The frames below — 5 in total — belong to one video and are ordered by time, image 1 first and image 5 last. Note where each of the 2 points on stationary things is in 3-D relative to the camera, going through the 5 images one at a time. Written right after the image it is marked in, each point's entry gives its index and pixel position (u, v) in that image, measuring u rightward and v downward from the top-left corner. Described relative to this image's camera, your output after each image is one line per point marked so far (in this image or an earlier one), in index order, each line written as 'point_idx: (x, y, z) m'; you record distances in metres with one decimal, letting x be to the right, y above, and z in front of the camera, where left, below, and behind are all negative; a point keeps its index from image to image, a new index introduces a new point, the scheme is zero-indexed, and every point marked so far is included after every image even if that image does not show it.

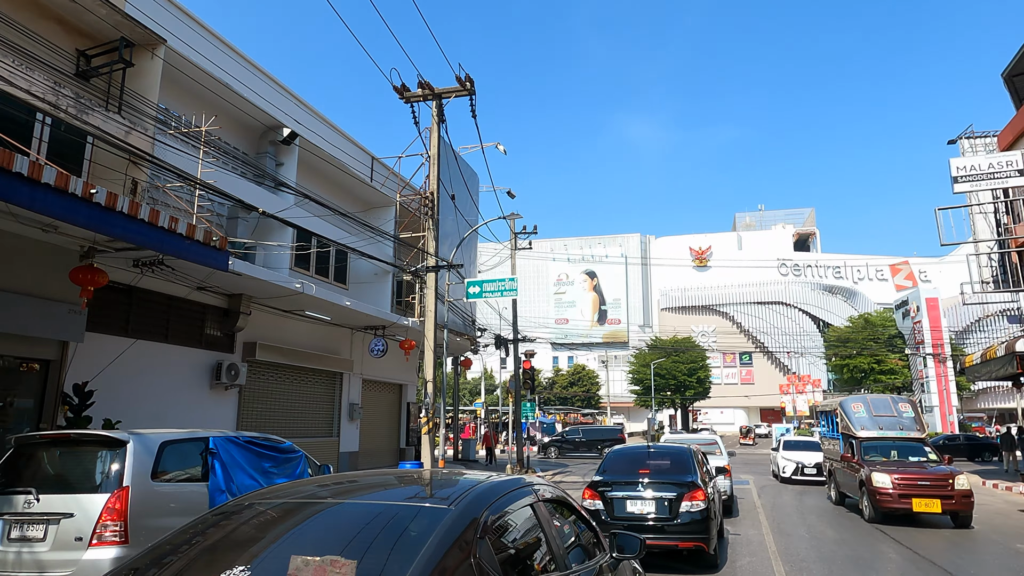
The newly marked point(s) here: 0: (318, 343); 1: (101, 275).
0: (-5.1, -1.4, +17.6) m
1: (-6.0, +0.2, +9.8) m
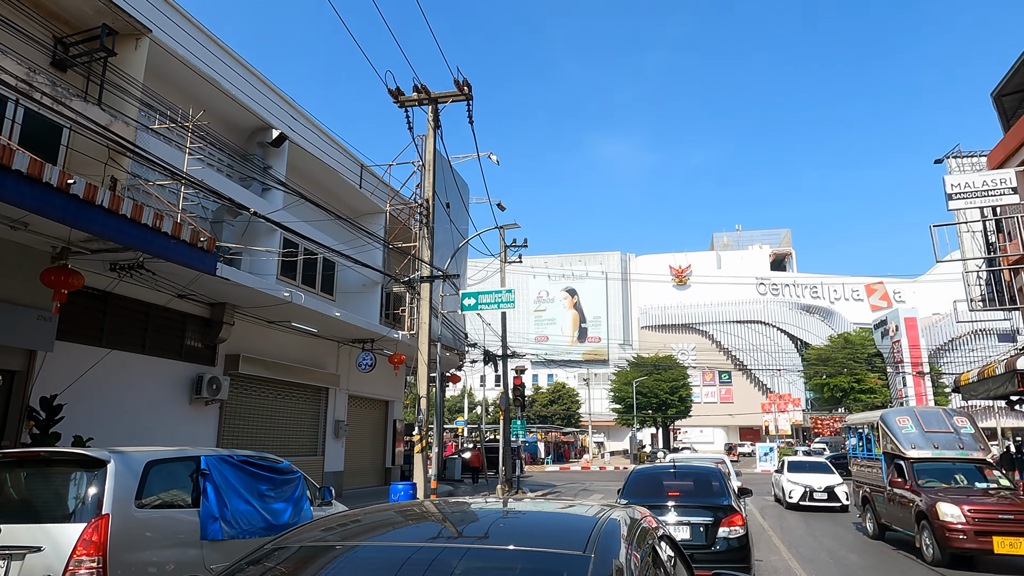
0: (-5.2, -1.7, +16.7) m
1: (-5.8, +0.1, +8.9) m
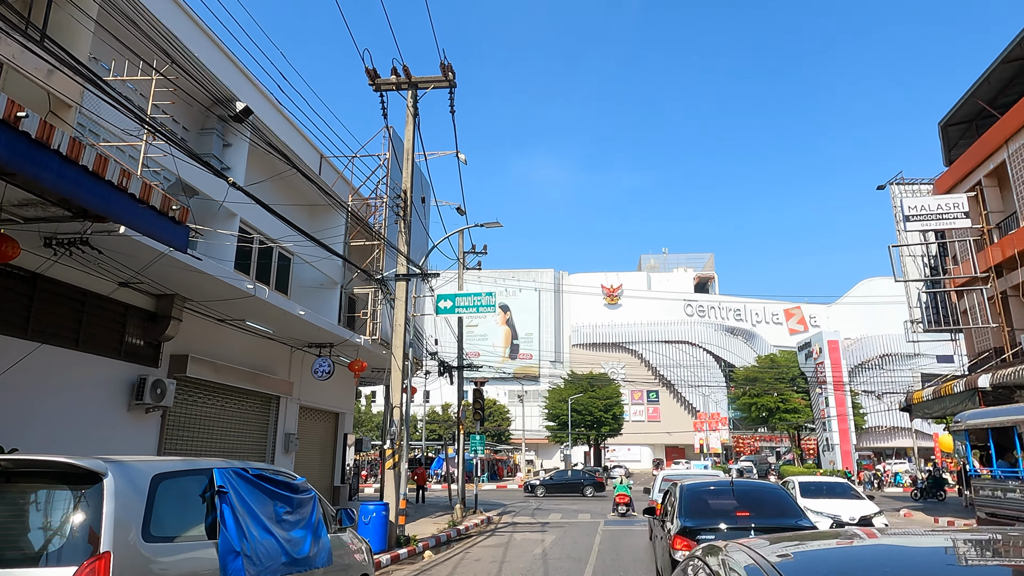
0: (-5.7, -1.6, +14.9) m
1: (-5.4, +0.4, +7.2) m
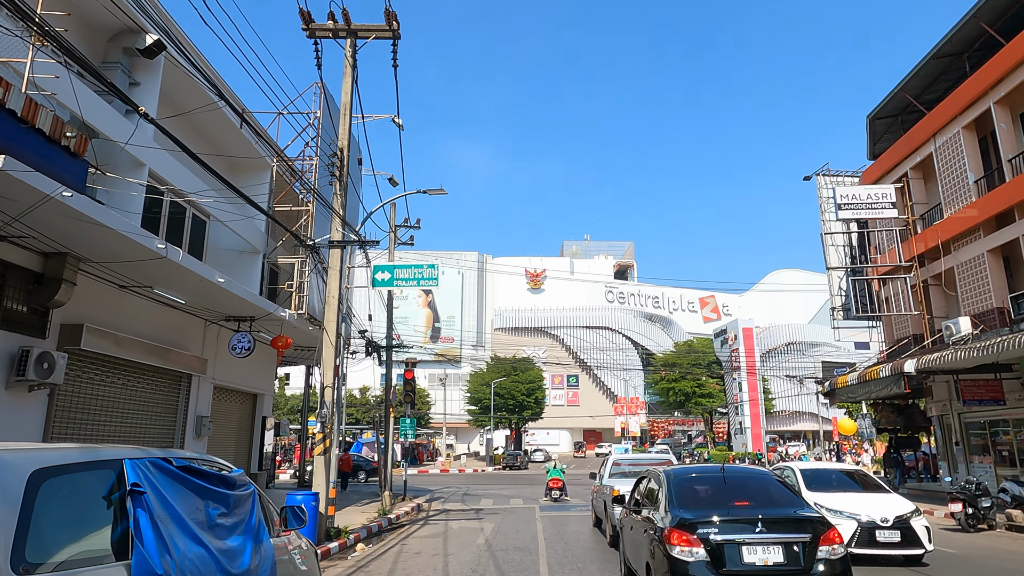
0: (-6.9, -0.9, +13.2) m
1: (-5.6, +1.0, +5.5) m
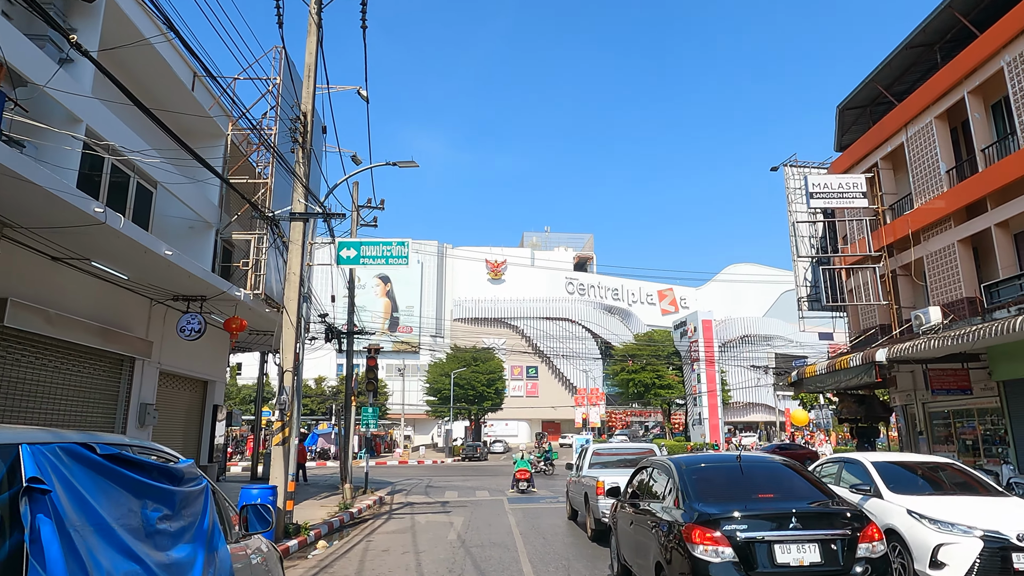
0: (-7.3, -0.4, +12.0) m
1: (-5.5, +1.3, +4.4) m
